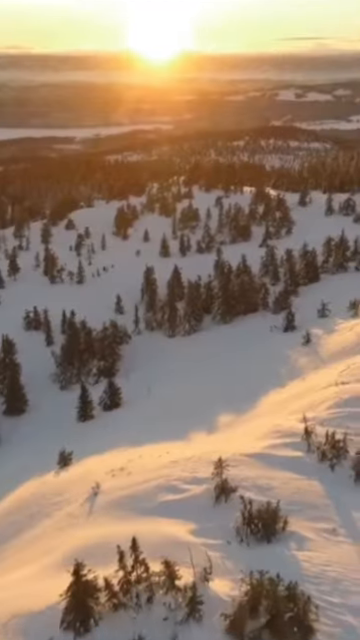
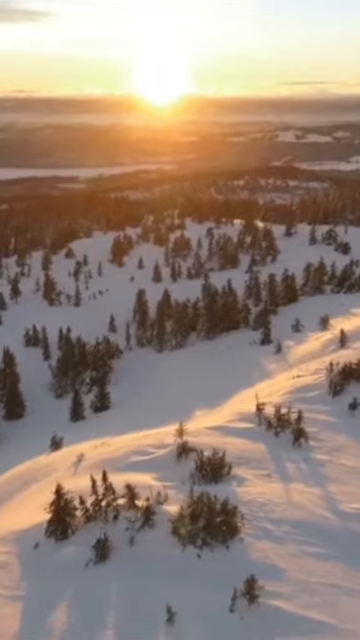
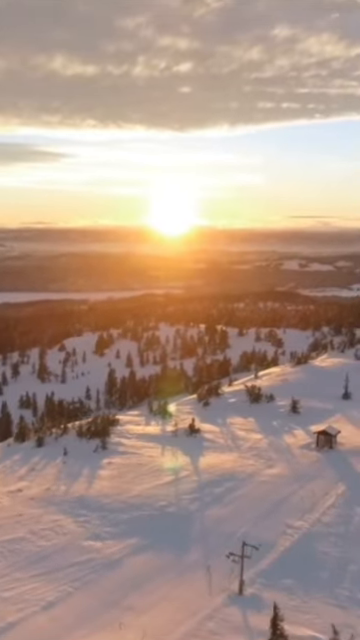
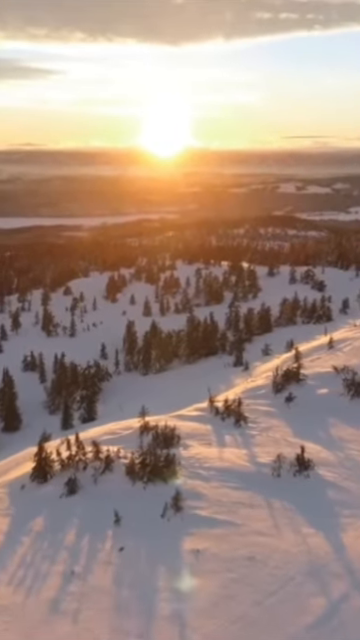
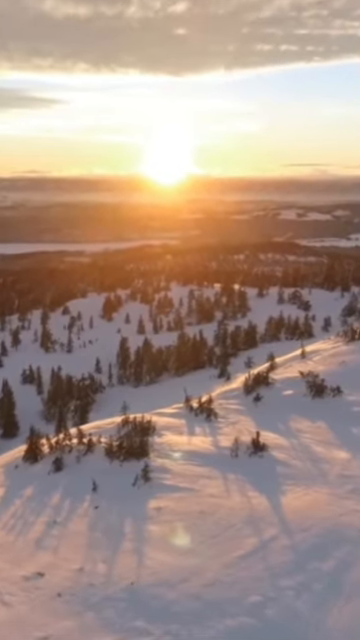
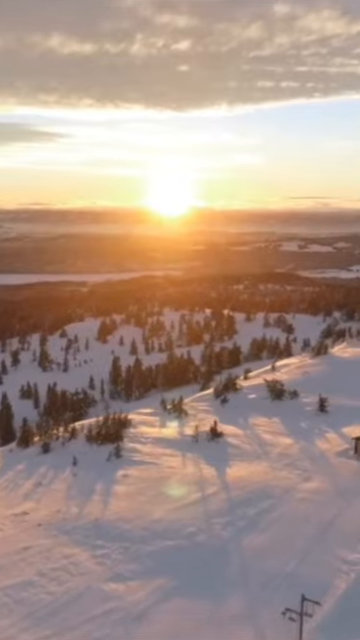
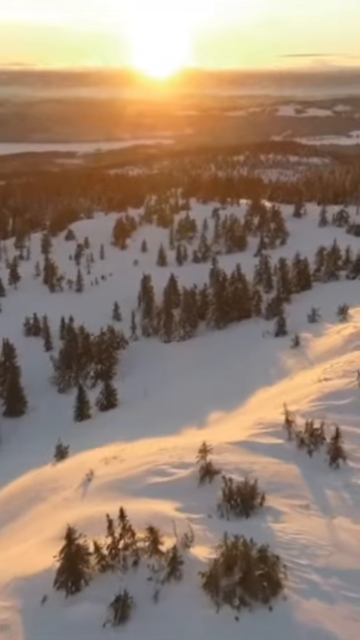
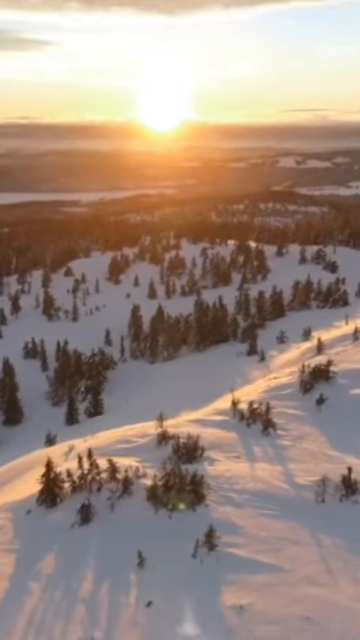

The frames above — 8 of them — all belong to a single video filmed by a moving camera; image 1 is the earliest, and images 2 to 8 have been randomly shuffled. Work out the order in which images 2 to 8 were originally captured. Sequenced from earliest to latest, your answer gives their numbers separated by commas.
7, 2, 8, 4, 5, 6, 3
